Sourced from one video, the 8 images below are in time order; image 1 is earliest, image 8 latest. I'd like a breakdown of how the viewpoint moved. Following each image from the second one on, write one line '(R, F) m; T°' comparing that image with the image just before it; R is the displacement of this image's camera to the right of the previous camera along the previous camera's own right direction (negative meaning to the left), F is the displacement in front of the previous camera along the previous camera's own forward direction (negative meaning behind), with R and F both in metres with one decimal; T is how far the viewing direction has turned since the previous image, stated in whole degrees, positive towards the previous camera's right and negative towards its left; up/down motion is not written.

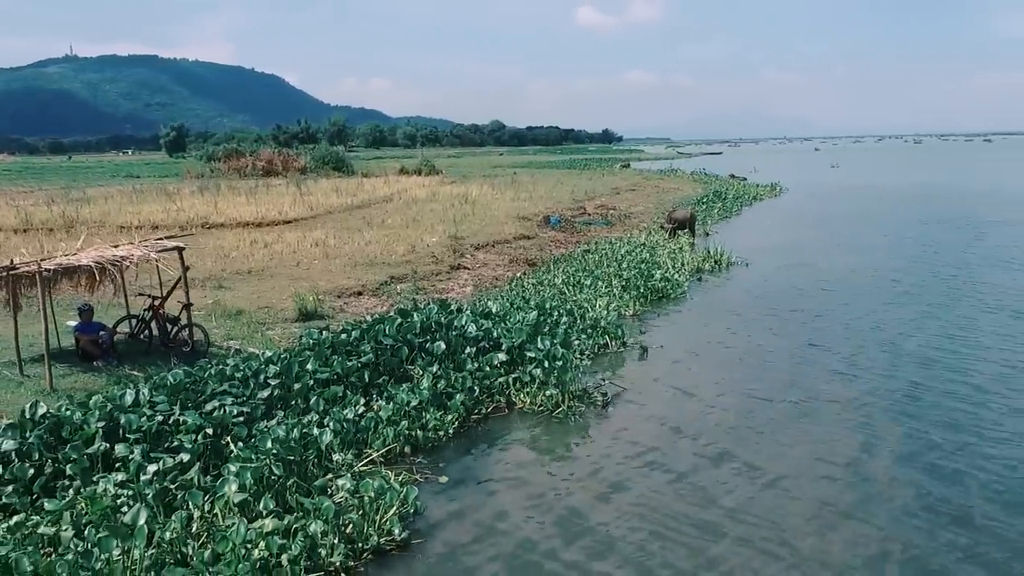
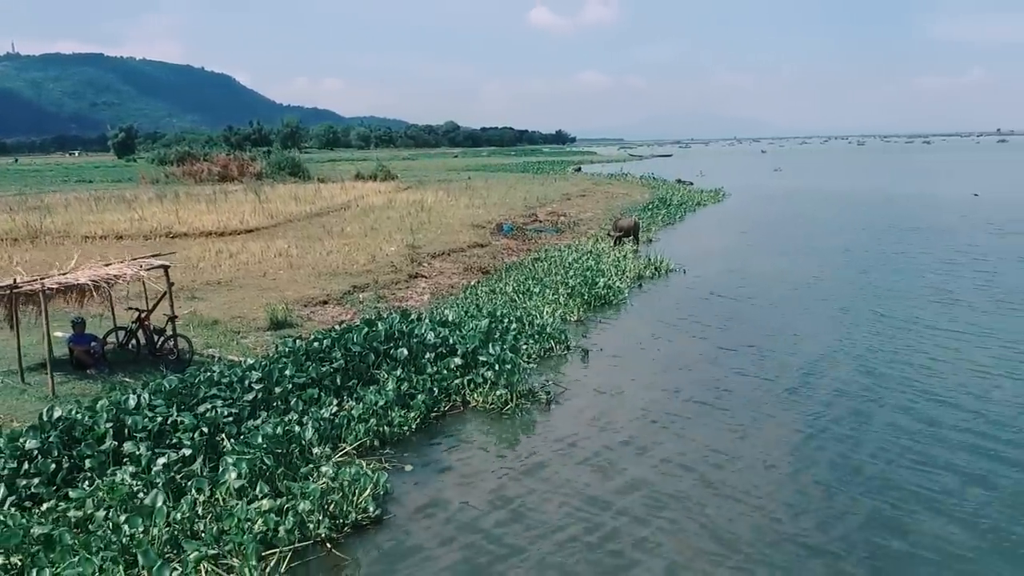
(0.0, -1.4) m; +3°
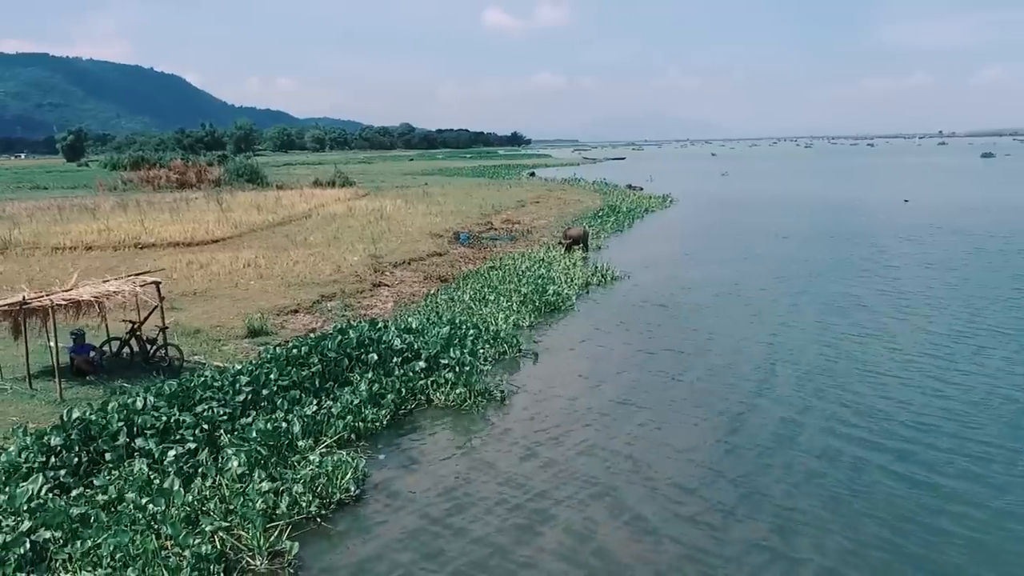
(0.0, -1.6) m; +3°
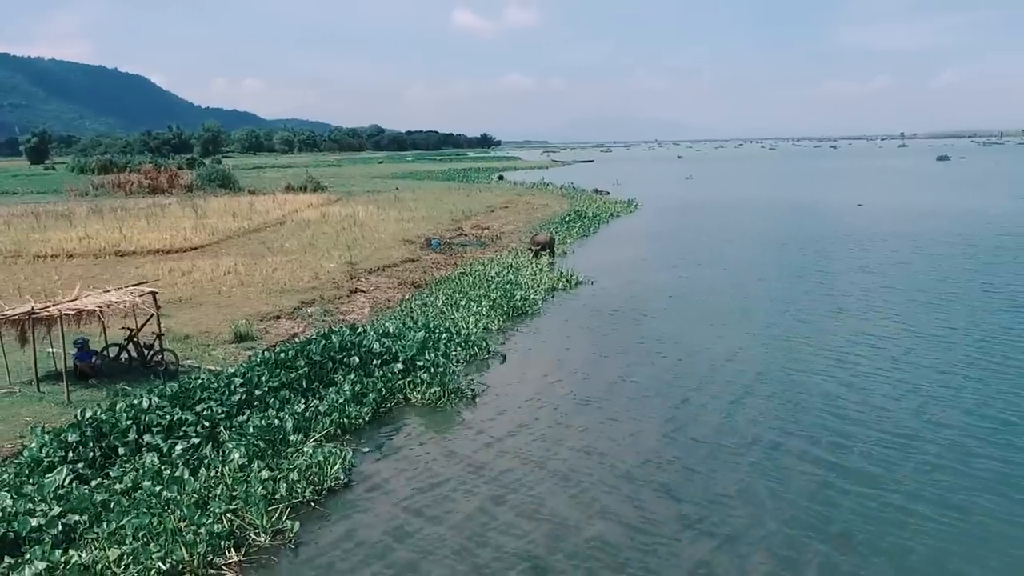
(0.0, -1.3) m; +2°
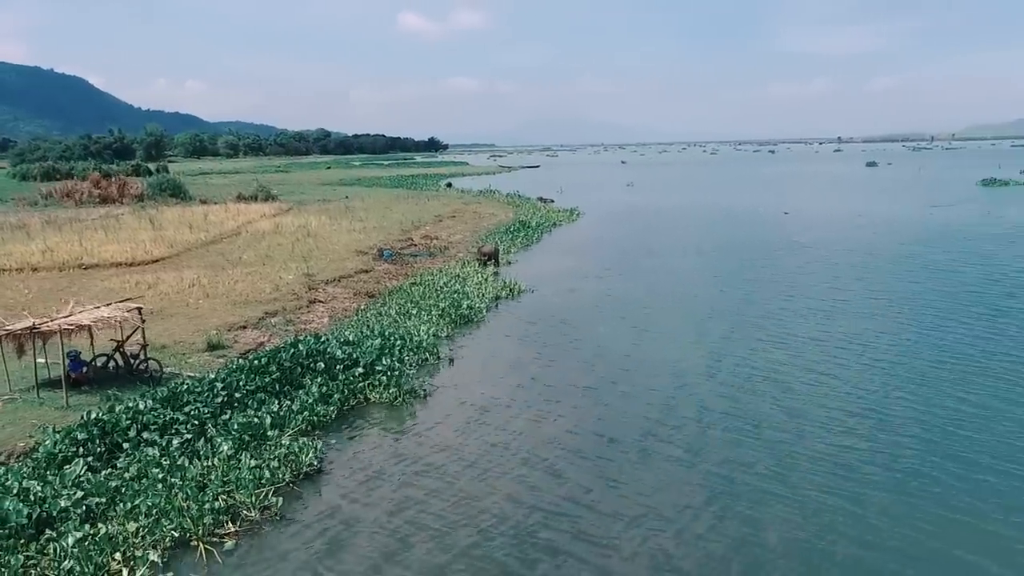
(0.0, -2.1) m; +3°
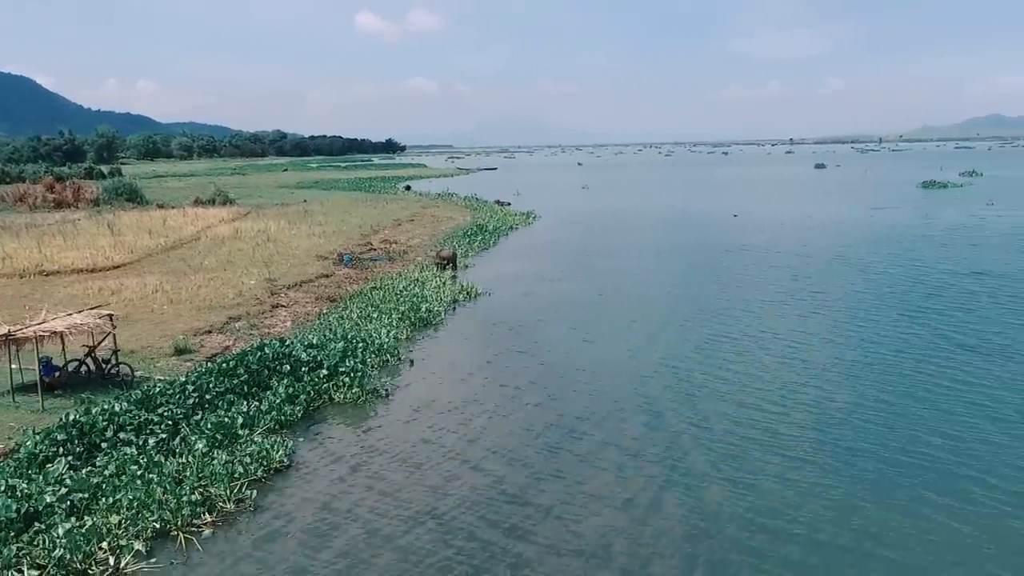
(+0.1, -1.0) m; +3°
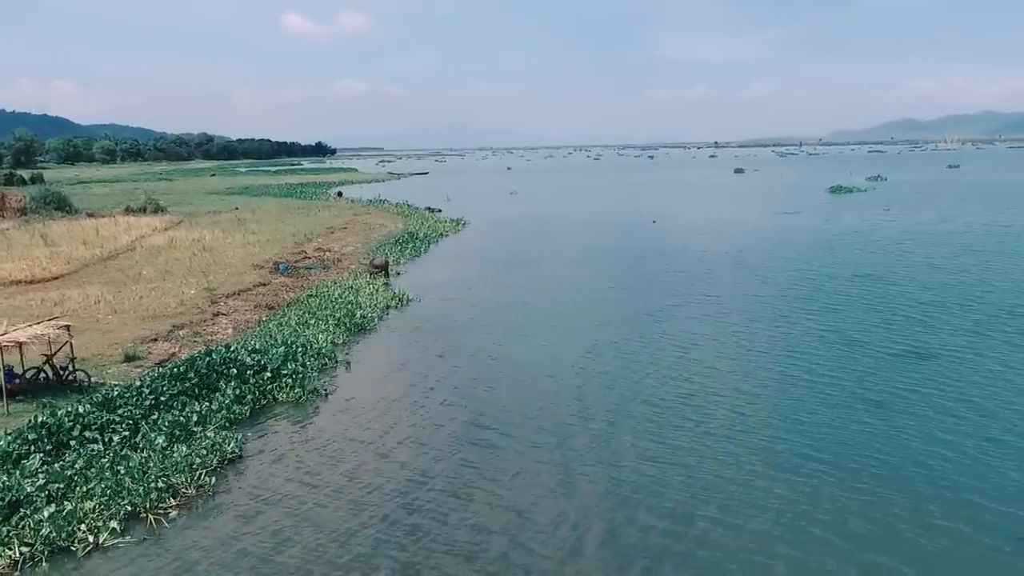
(+0.2, -2.1) m; +4°
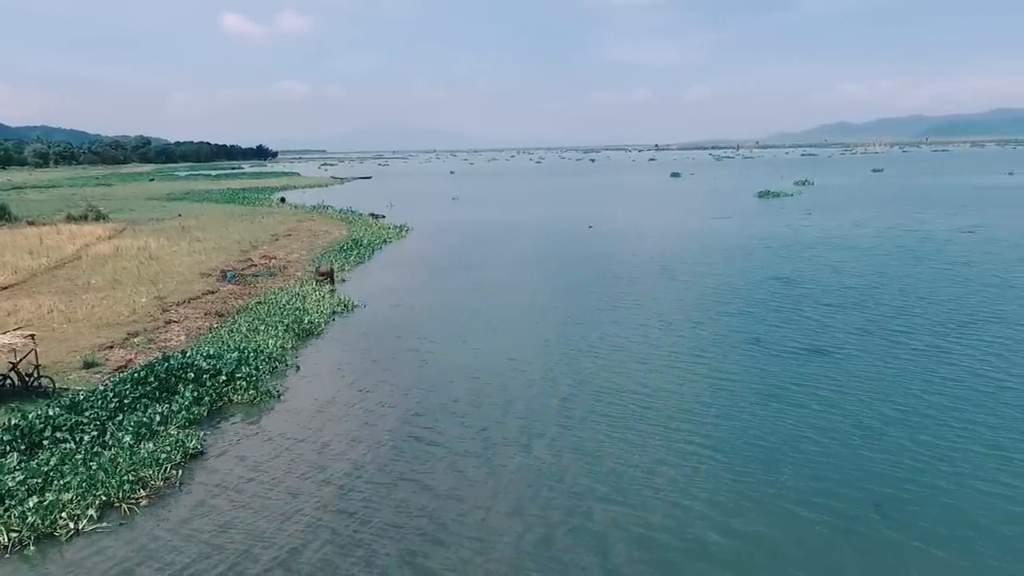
(+0.2, -1.9) m; +4°
